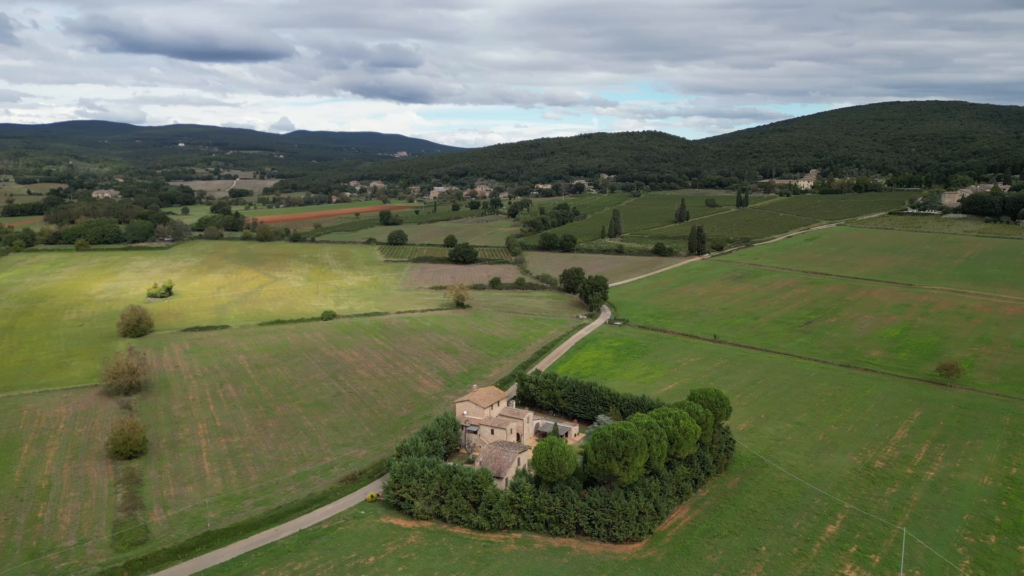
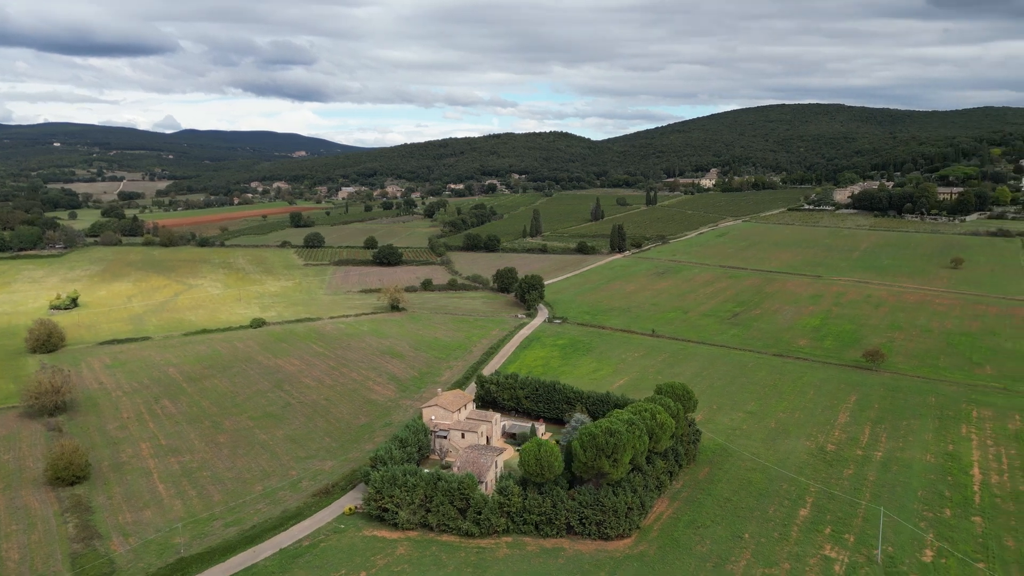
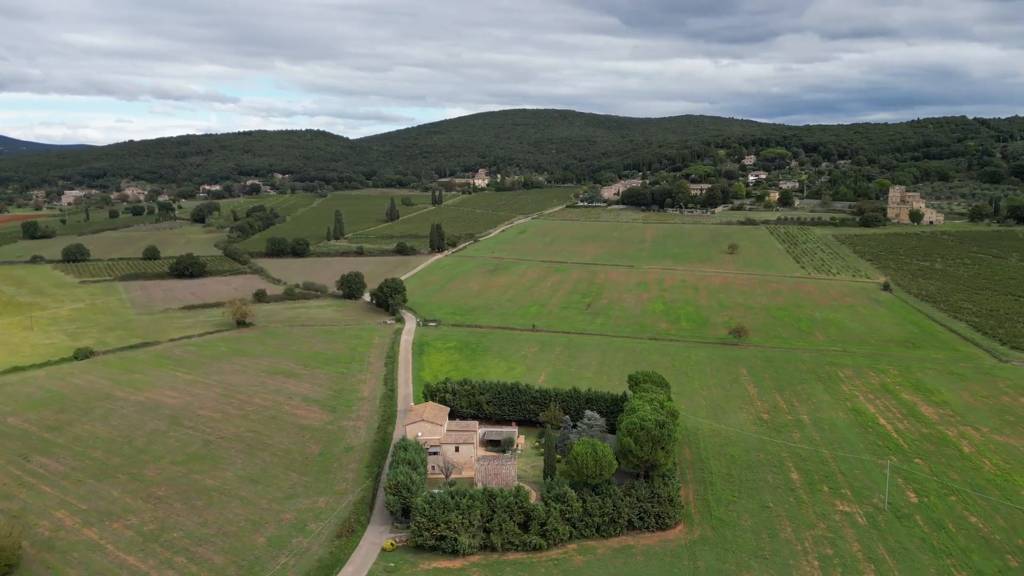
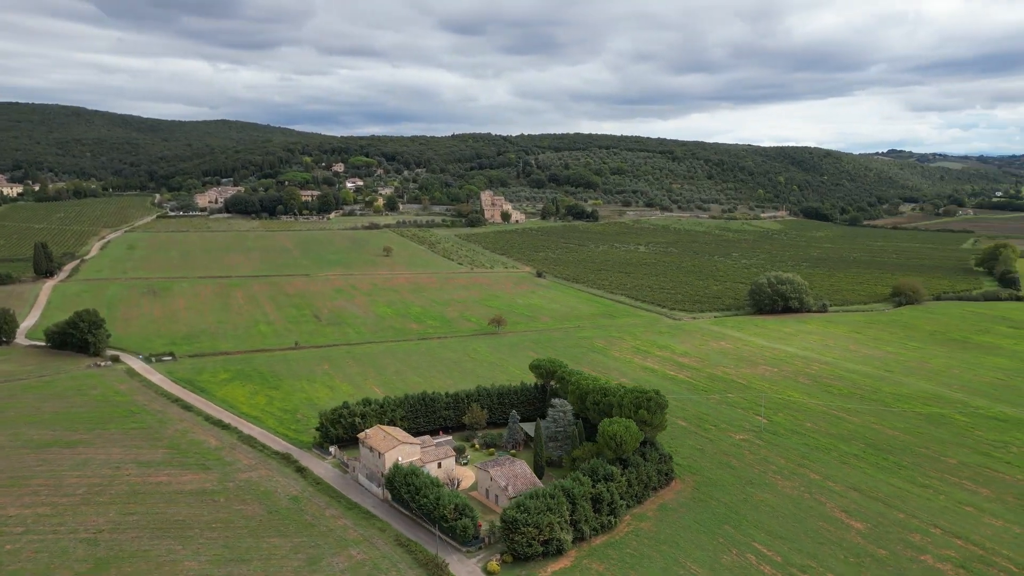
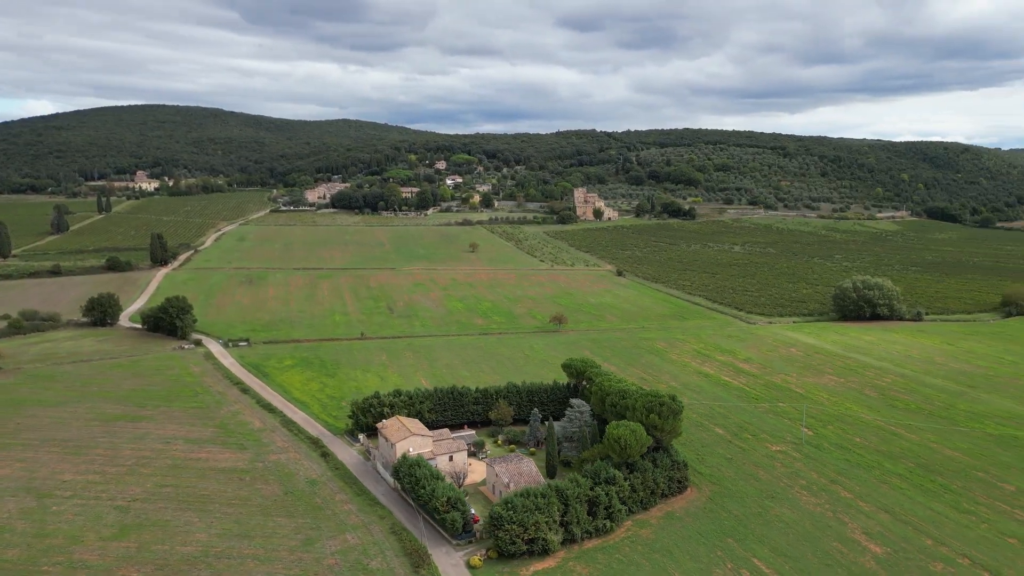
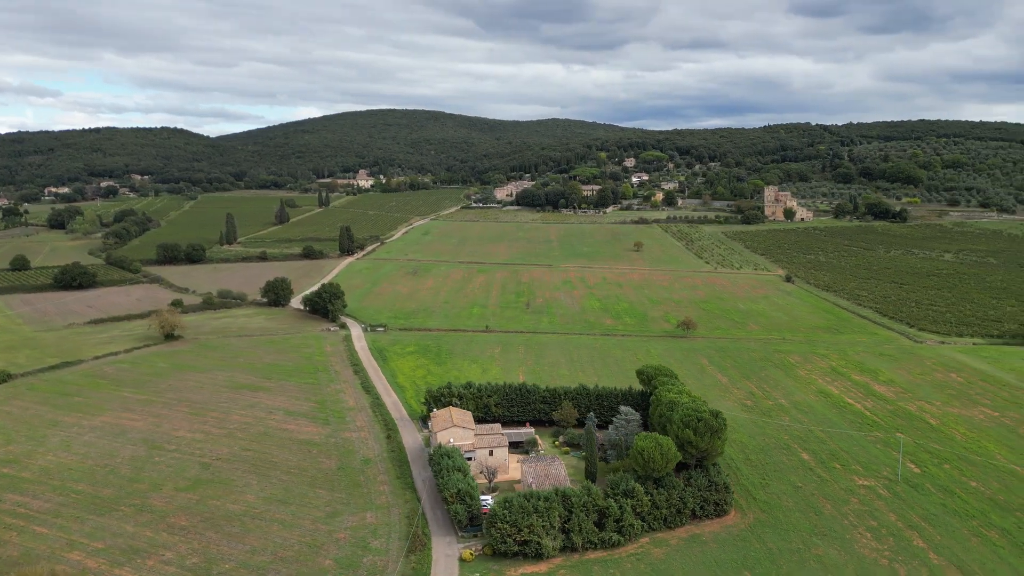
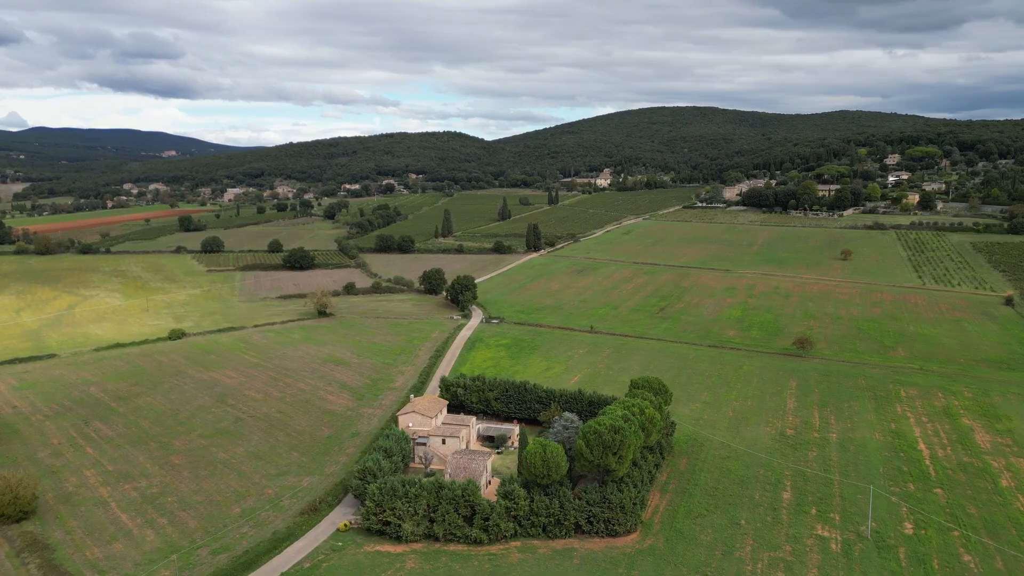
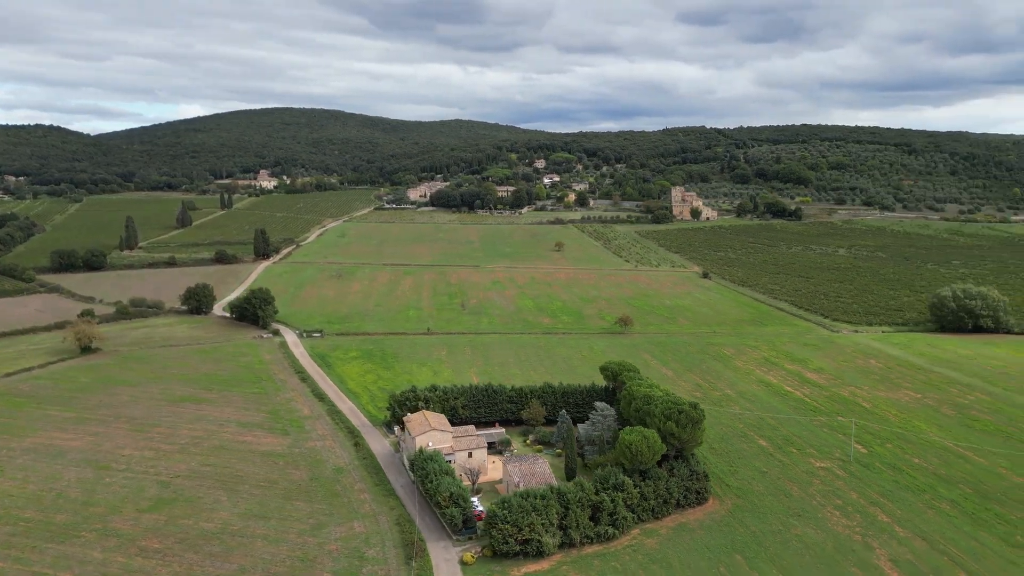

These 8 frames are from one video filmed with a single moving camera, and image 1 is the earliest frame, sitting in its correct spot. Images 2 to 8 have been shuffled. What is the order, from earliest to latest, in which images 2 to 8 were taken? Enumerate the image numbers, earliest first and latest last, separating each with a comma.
2, 7, 3, 6, 8, 5, 4
